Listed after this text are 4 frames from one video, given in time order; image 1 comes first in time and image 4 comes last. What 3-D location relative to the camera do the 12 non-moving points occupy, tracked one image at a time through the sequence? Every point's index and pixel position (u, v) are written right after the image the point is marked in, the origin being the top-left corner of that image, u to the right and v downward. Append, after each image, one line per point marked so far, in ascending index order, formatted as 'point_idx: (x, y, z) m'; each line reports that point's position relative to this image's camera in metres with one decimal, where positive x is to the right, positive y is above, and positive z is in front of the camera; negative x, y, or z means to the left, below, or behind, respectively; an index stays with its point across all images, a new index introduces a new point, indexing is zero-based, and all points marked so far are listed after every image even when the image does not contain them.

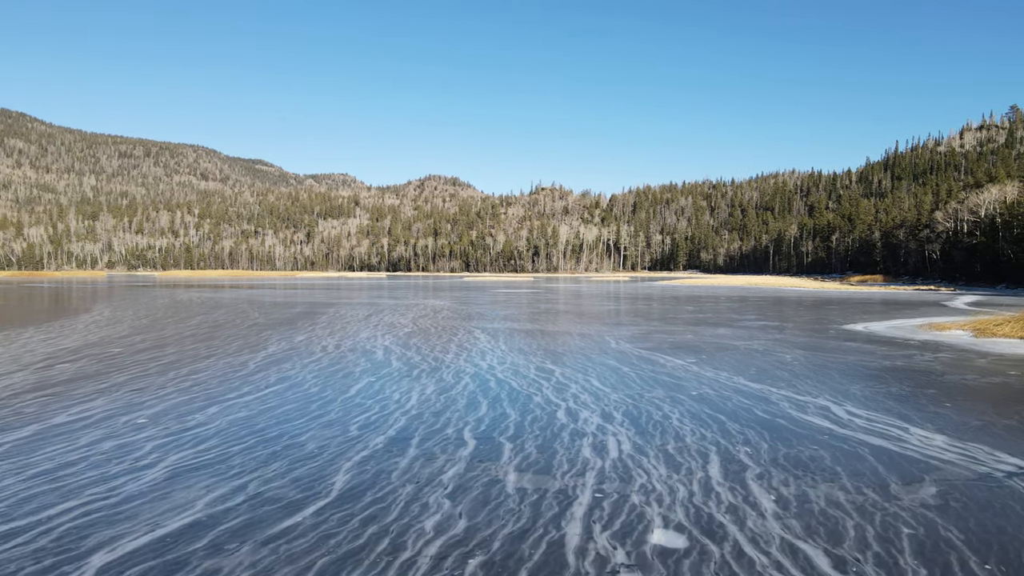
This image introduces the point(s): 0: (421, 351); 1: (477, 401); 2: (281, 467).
0: (-2.1, -1.5, +16.9) m
1: (-0.5, -1.6, +10.6) m
2: (-2.2, -1.7, +7.0) m
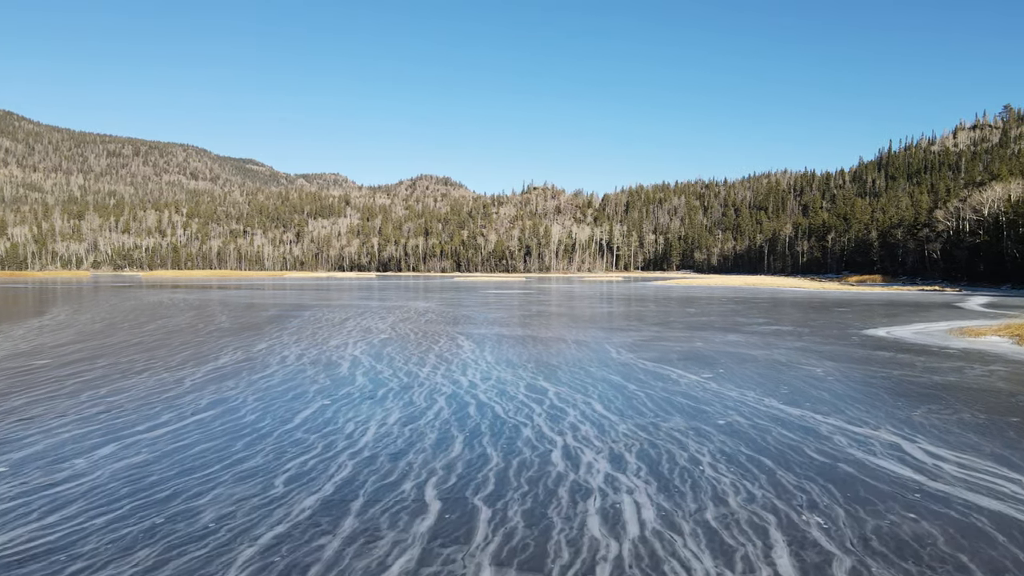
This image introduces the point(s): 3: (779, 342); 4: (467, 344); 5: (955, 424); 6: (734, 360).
0: (-2.4, -1.5, +14.7) m
1: (-0.7, -1.7, +8.4) m
2: (-2.4, -1.8, +4.8) m
3: (+6.8, -1.4, +18.8) m
4: (-1.1, -1.4, +18.5) m
5: (+5.4, -1.7, +8.9) m
6: (+4.6, -1.5, +15.1) m
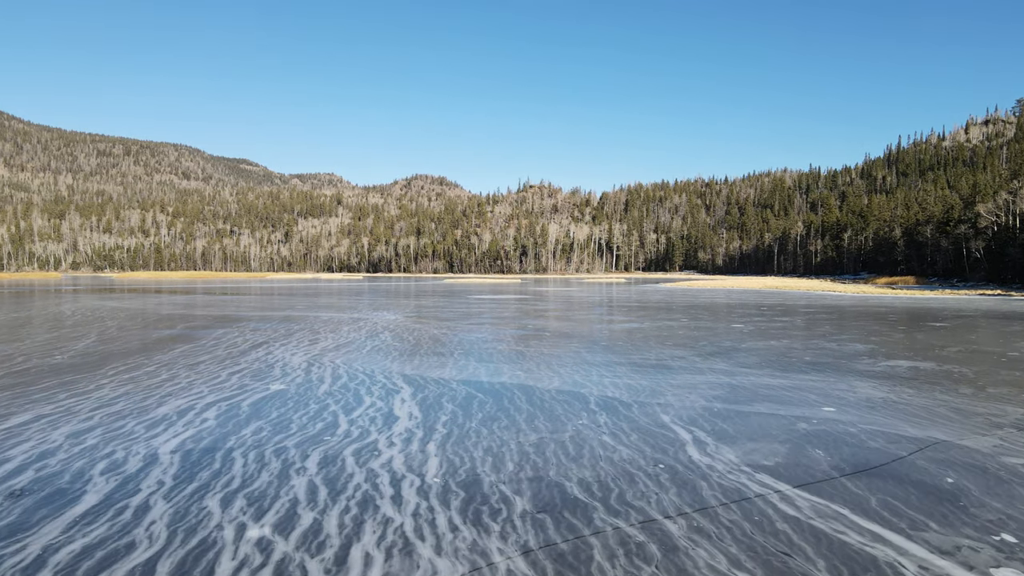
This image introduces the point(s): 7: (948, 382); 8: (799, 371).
0: (-2.7, -1.8, +6.3) m
1: (-1.0, -2.0, 0.0) m
2: (-2.6, -2.1, -3.6) m
3: (+6.5, -1.7, +10.5) m
4: (-1.4, -1.7, +10.2) m
5: (+5.1, -1.9, +0.6) m
6: (+4.3, -1.8, +6.8) m
7: (+7.4, -1.6, +12.5) m
8: (+5.5, -1.6, +14.2) m
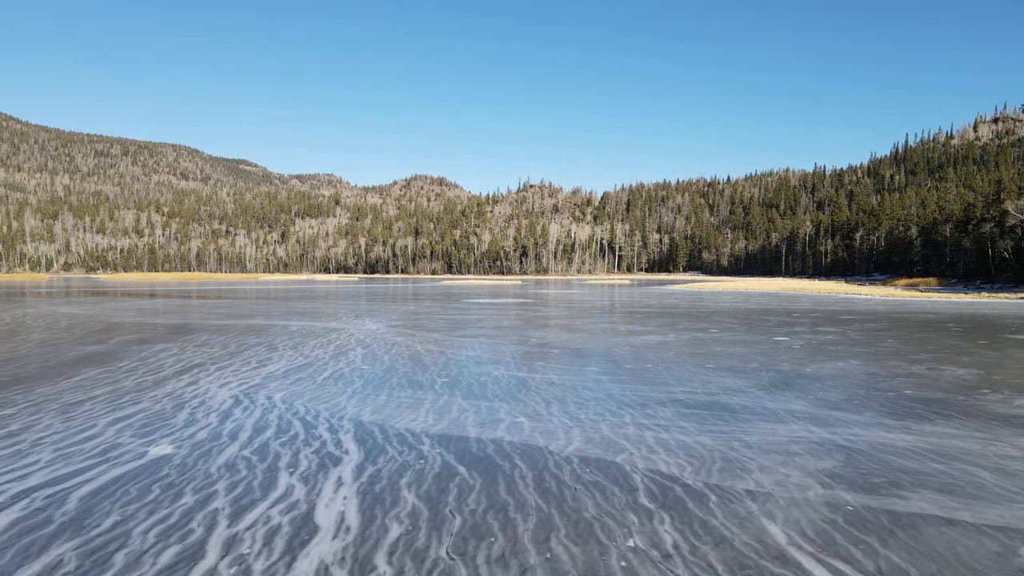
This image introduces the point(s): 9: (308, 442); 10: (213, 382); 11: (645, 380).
0: (-2.7, -2.0, +2.3) m
1: (-1.0, -2.1, -4.0) m
2: (-2.6, -2.2, -7.6) m
3: (+6.5, -1.8, +6.4) m
4: (-1.4, -1.9, +6.1) m
5: (+5.1, -2.1, -3.5) m
6: (+4.3, -1.9, +2.7) m
7: (+7.4, -1.8, +8.5) m
8: (+5.5, -1.7, +10.1) m
9: (-2.4, -1.8, +8.9) m
10: (-5.4, -1.7, +13.4) m
11: (+2.7, -1.7, +13.5) m
